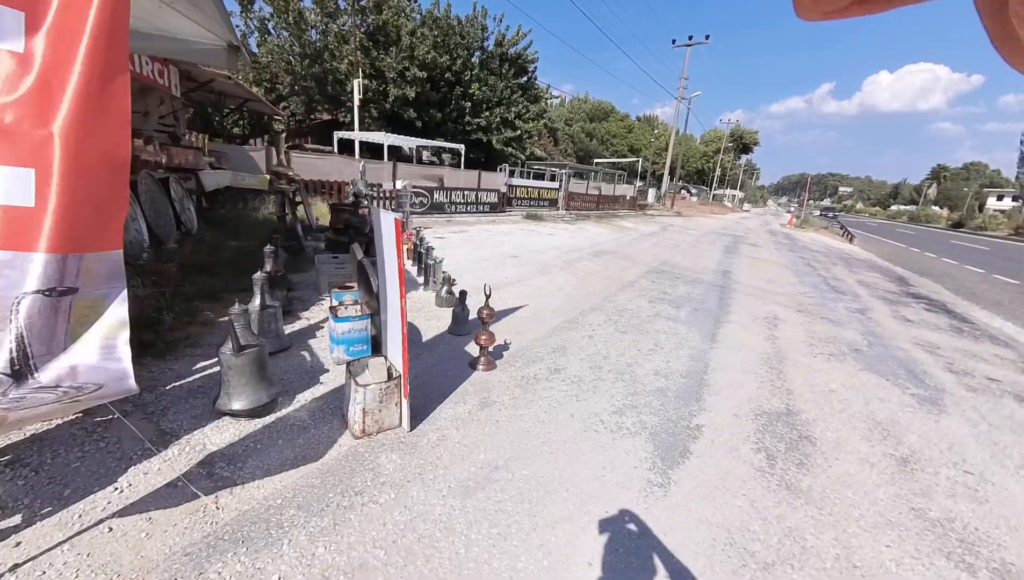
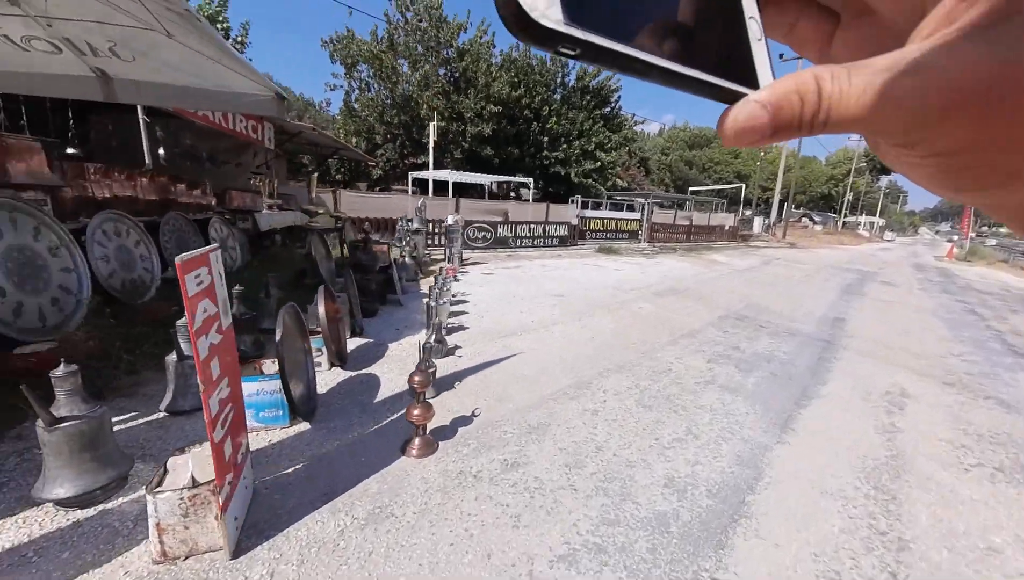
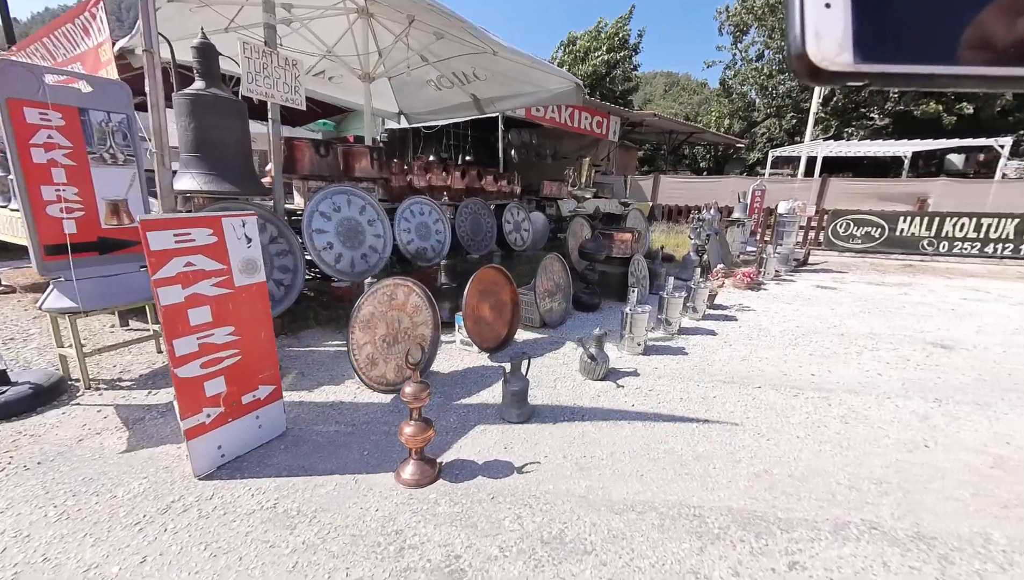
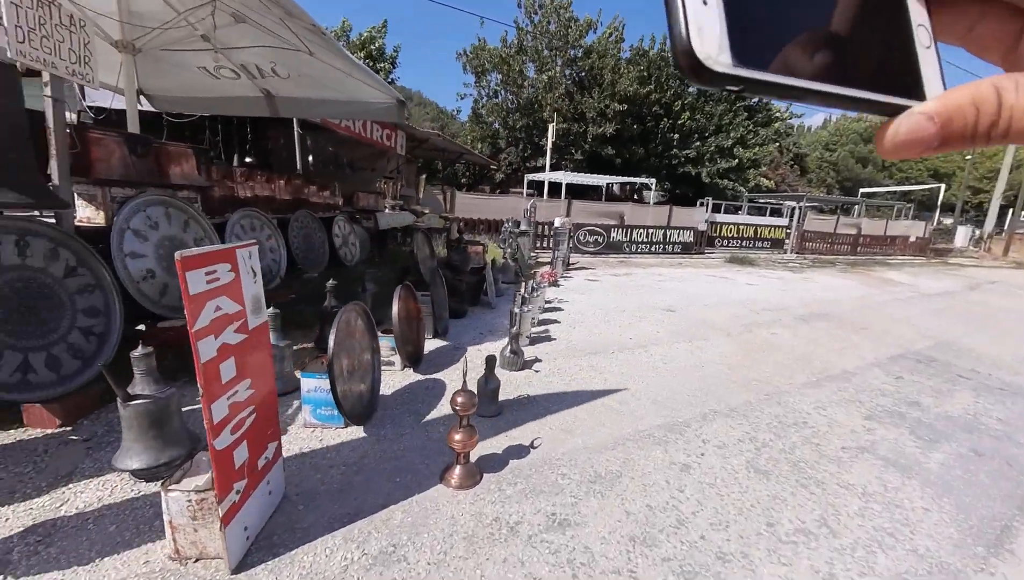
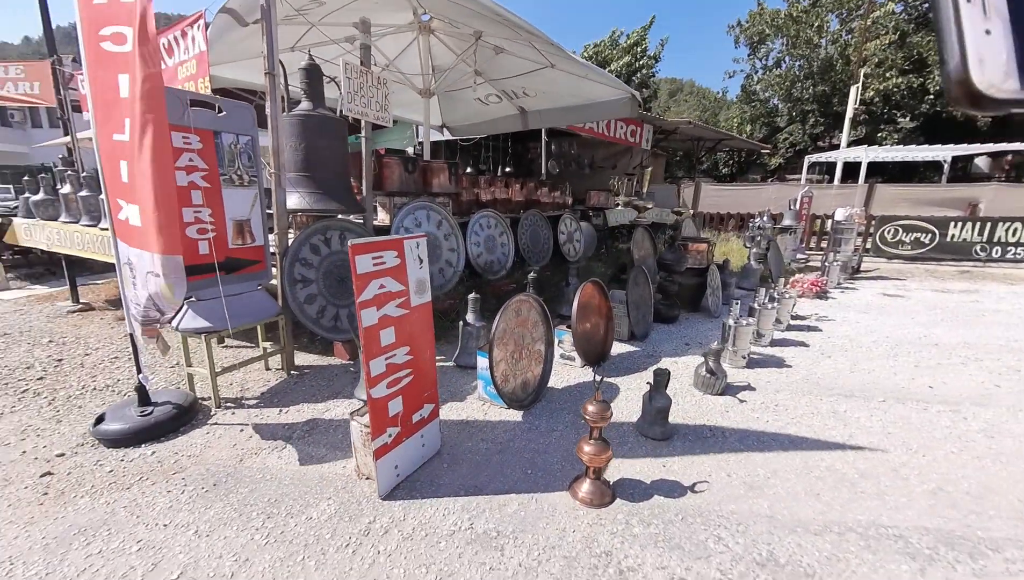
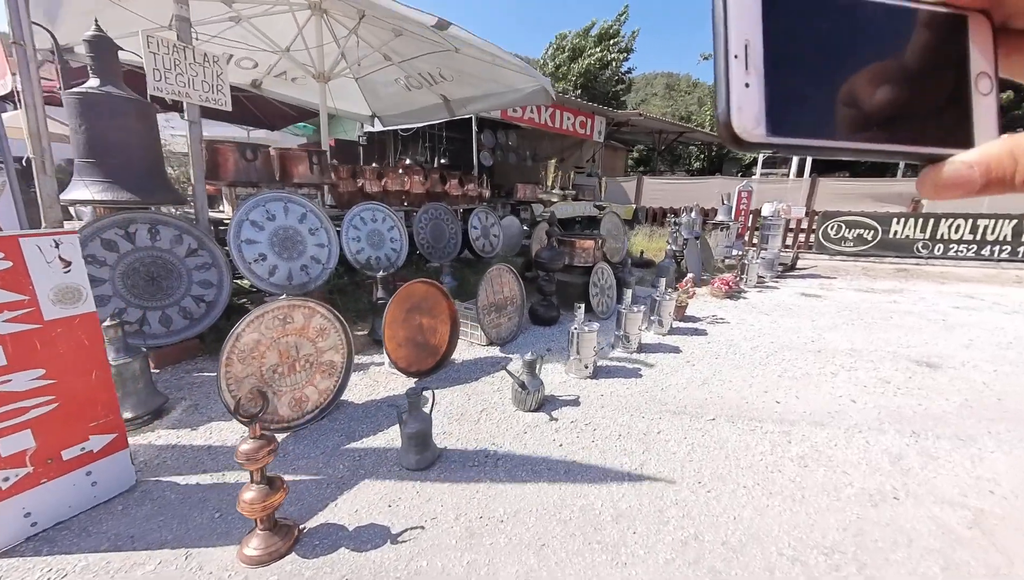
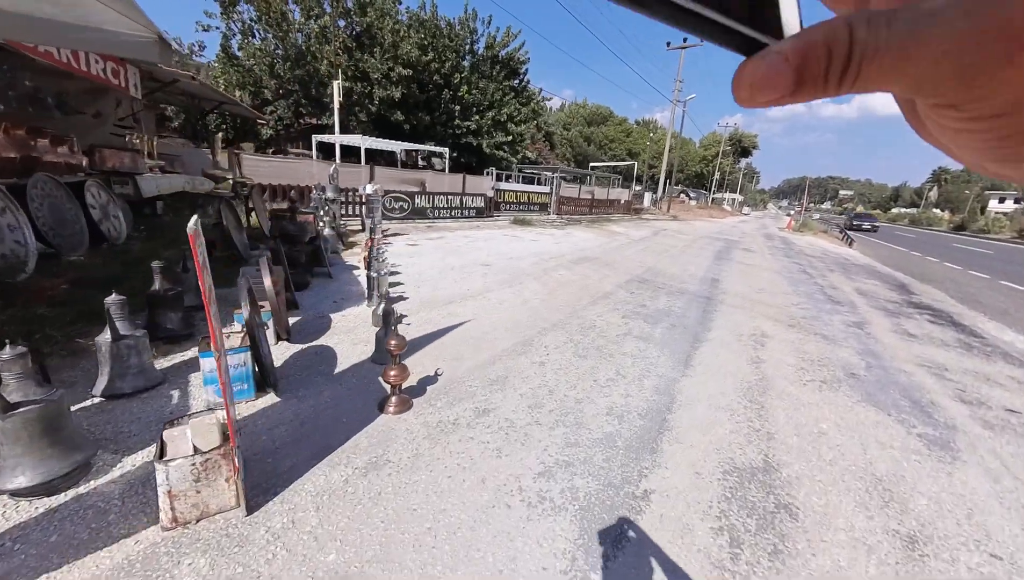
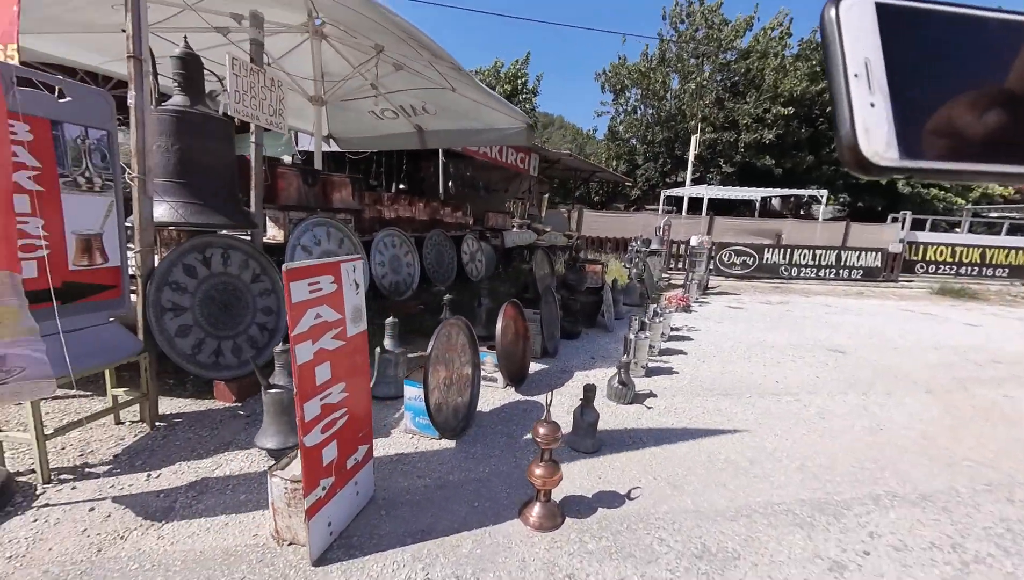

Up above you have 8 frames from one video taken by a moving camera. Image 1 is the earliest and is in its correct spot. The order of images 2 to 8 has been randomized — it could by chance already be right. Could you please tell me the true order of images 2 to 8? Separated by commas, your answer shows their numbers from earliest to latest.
7, 2, 4, 8, 5, 3, 6
